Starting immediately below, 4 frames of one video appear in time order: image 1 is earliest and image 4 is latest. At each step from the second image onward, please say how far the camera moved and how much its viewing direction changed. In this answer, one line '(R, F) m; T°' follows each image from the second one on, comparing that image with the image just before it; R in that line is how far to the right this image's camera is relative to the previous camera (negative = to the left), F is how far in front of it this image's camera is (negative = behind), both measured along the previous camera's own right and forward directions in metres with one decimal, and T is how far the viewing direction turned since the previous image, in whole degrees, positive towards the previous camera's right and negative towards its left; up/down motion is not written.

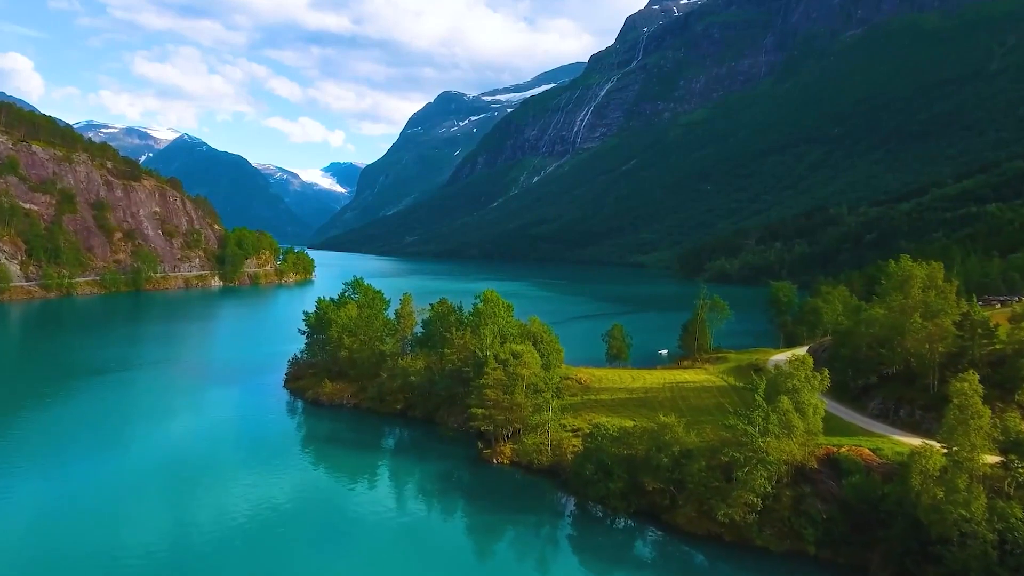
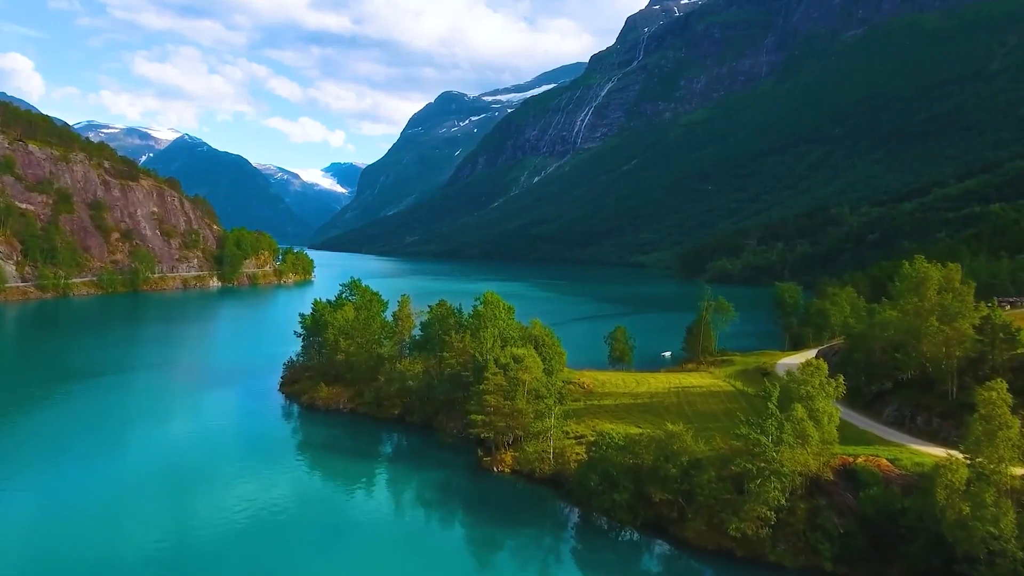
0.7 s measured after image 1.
(-0.1, +1.7) m; 0°
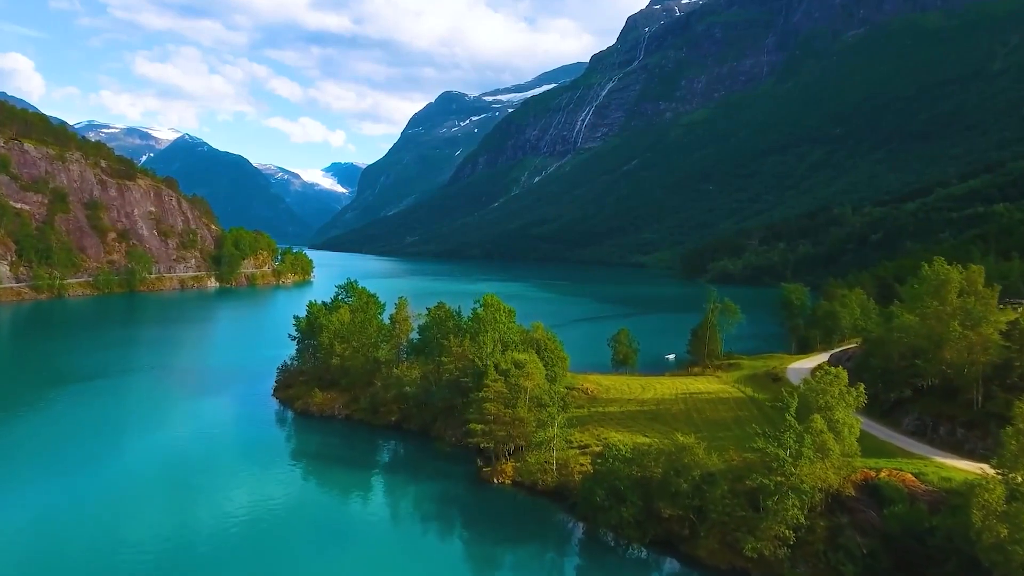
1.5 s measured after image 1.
(0.0, +2.1) m; 0°
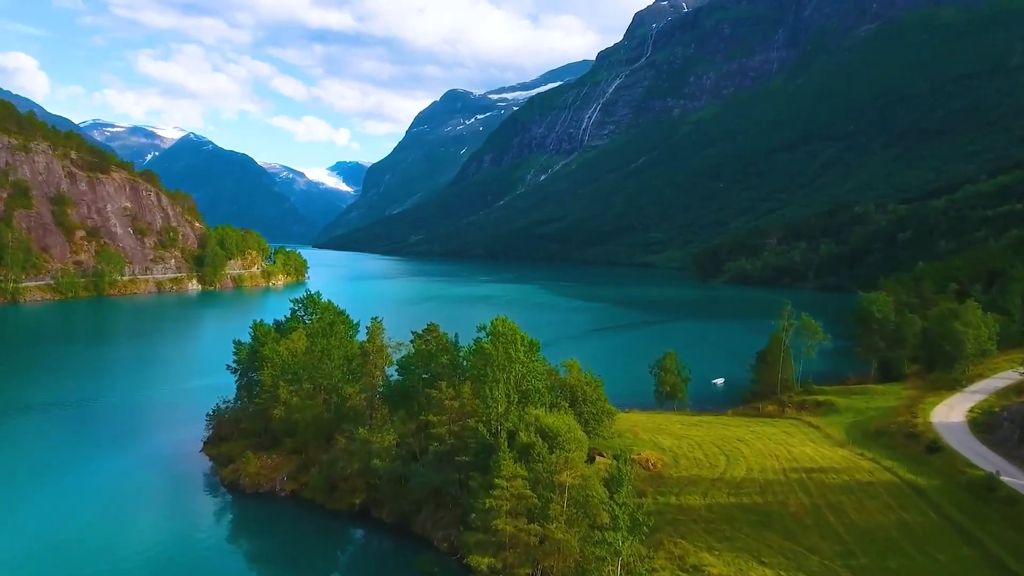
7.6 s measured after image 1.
(-1.0, +18.8) m; 0°
